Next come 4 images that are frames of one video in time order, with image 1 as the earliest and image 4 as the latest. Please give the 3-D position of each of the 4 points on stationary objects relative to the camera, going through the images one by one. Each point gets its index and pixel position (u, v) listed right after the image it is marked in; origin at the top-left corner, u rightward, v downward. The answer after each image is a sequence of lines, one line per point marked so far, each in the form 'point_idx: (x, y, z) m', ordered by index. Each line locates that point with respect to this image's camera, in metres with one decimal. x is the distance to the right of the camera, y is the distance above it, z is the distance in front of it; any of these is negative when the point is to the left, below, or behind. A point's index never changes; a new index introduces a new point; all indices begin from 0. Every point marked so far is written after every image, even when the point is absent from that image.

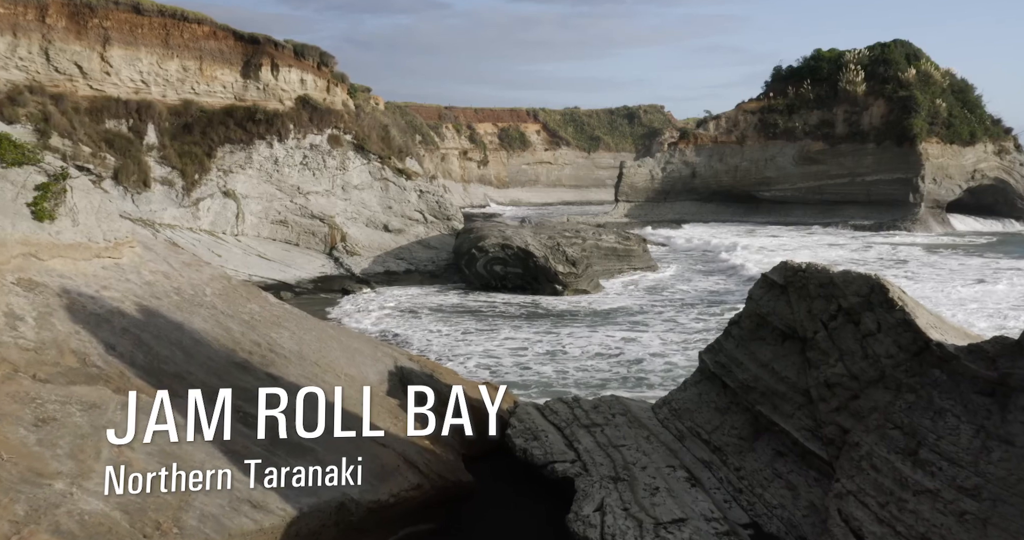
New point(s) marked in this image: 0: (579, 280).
0: (+1.1, -0.2, +12.7) m
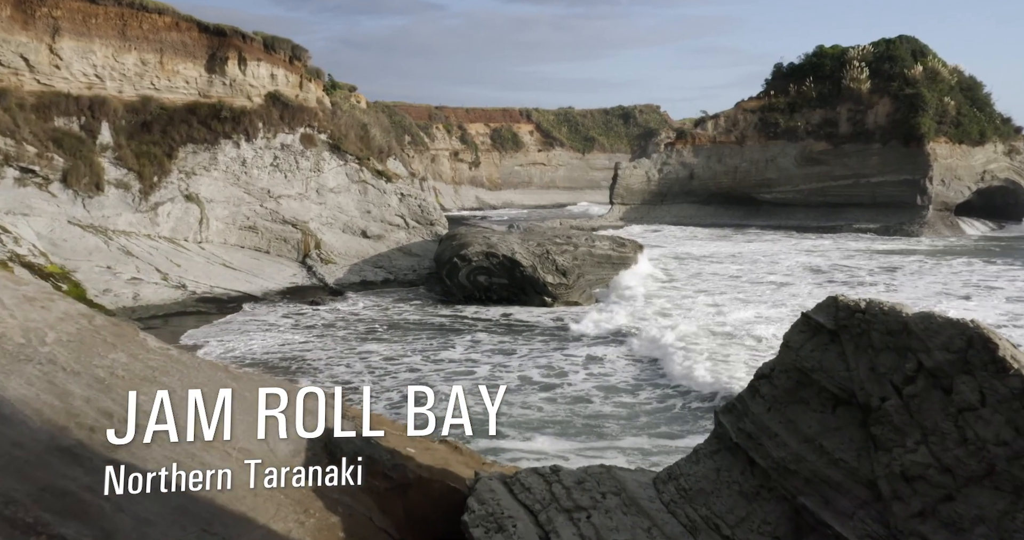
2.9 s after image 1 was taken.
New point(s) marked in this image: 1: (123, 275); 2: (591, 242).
0: (+0.9, -0.3, +11.6) m
1: (-5.4, -0.1, +11.0) m
2: (+1.3, +0.5, +13.3) m
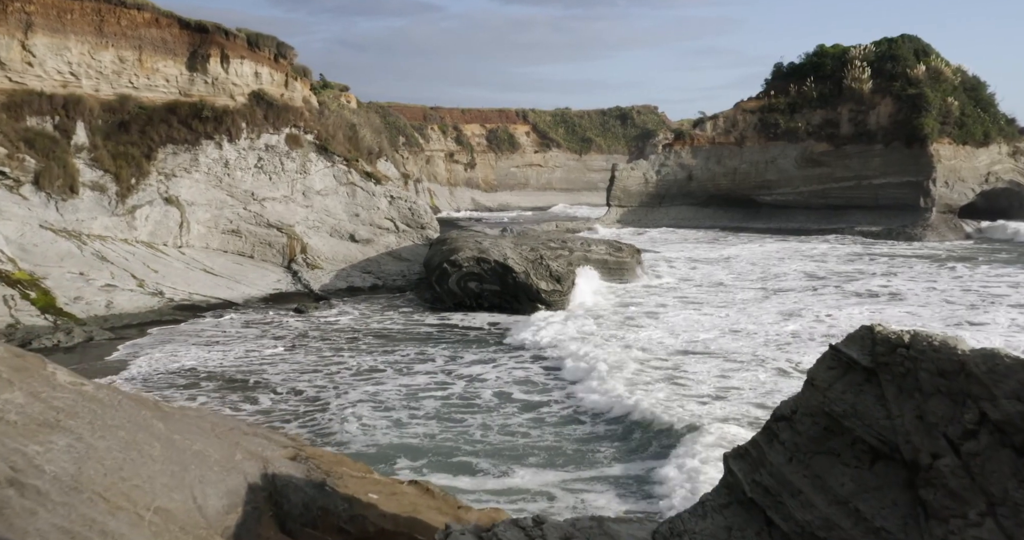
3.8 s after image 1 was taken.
0: (+0.7, -0.4, +11.2) m
1: (-5.5, -0.2, +10.5) m
2: (+1.2, +0.4, +12.8) m
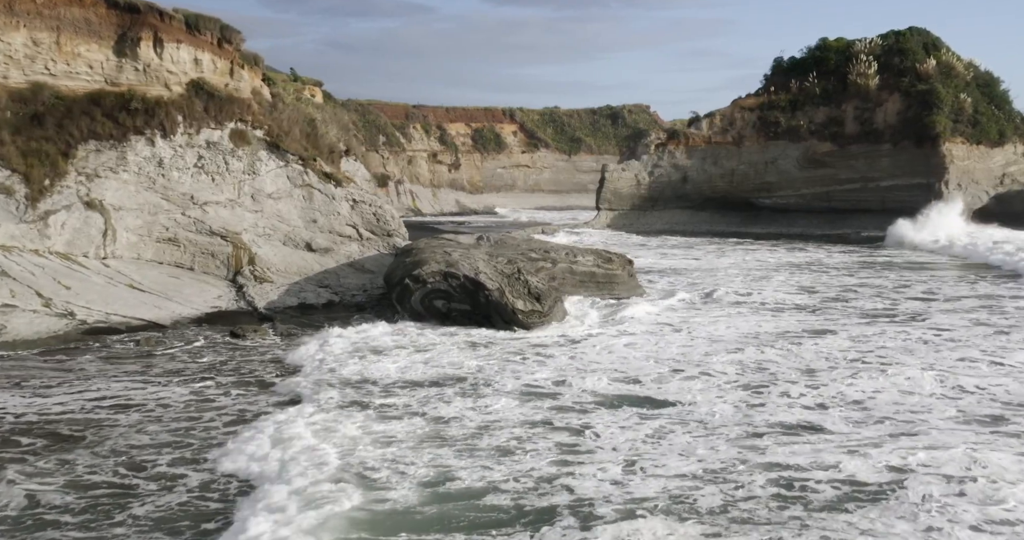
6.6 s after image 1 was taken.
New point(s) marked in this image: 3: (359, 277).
0: (+0.4, -0.6, +9.6) m
1: (-5.9, -0.4, +8.9) m
2: (+0.8, +0.2, +11.2) m
3: (-2.4, -0.1, +12.2) m
